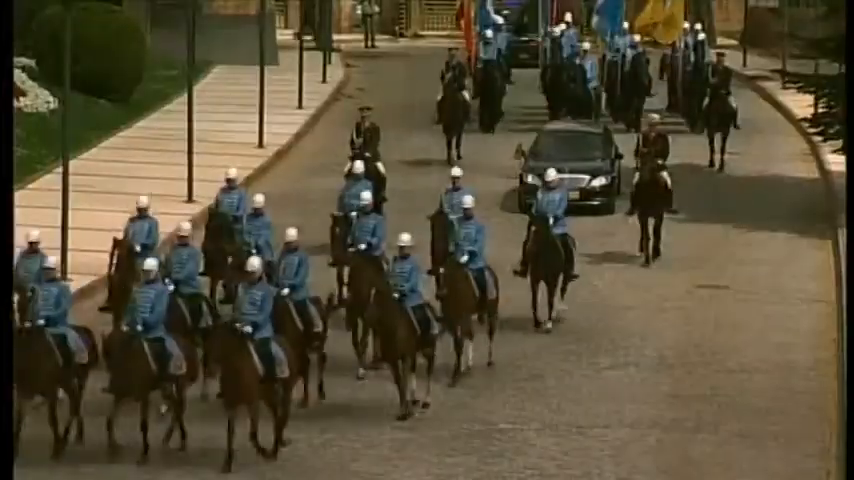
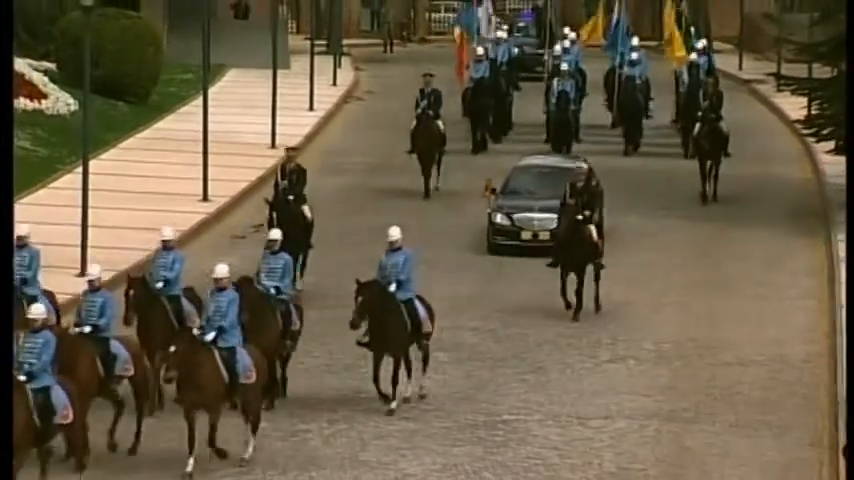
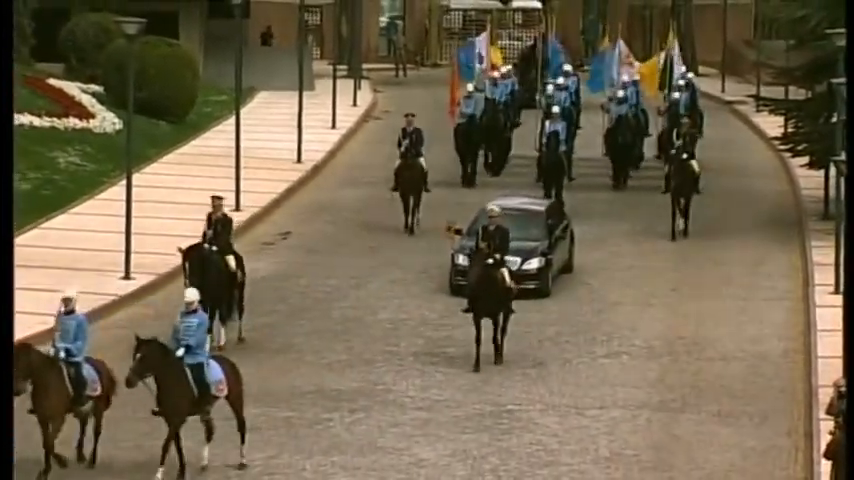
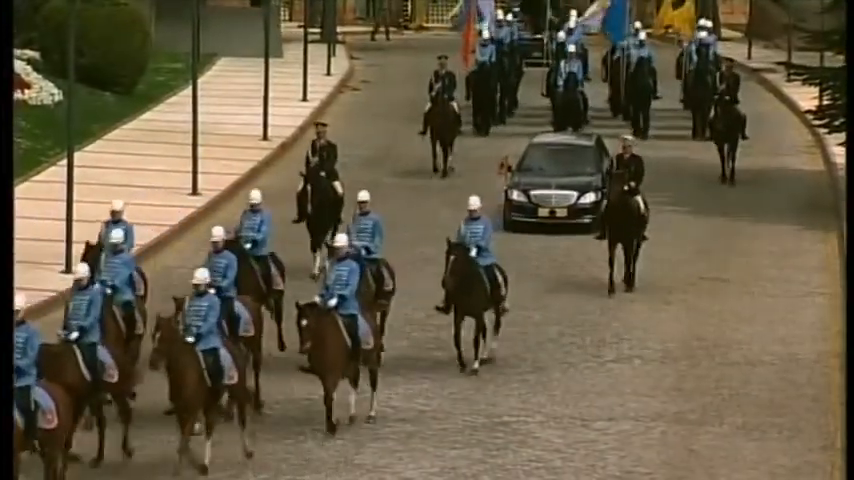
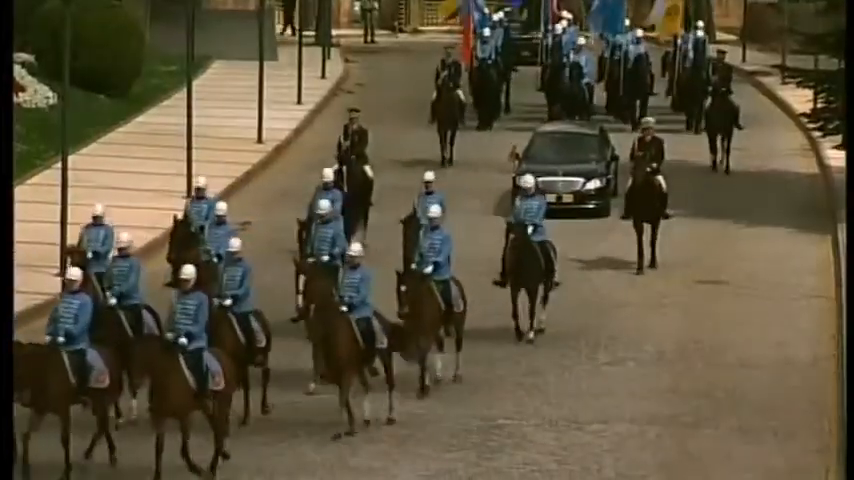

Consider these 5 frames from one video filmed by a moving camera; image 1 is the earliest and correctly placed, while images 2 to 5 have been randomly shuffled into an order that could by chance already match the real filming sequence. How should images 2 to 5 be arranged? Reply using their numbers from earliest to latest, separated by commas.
5, 4, 2, 3
